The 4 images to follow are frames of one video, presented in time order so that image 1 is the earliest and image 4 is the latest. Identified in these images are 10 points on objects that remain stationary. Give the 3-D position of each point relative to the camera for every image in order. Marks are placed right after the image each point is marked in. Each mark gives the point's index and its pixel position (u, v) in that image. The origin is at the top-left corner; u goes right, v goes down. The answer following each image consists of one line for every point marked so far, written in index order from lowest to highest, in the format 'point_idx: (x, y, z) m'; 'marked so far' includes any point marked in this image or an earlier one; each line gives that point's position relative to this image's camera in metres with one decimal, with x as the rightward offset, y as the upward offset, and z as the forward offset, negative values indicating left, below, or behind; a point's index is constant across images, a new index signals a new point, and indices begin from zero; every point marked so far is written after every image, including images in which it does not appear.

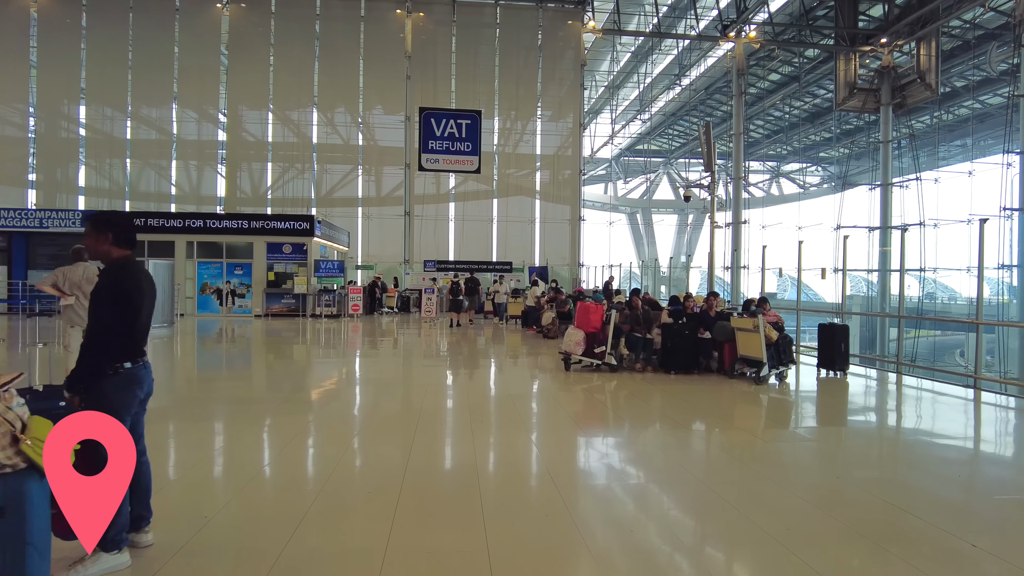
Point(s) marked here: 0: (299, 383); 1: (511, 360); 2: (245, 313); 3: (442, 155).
0: (-3.2, -1.4, +8.3) m
1: (0.0, -1.2, +9.1) m
2: (-8.3, -0.8, +16.4) m
3: (-1.2, +2.2, +9.2) m
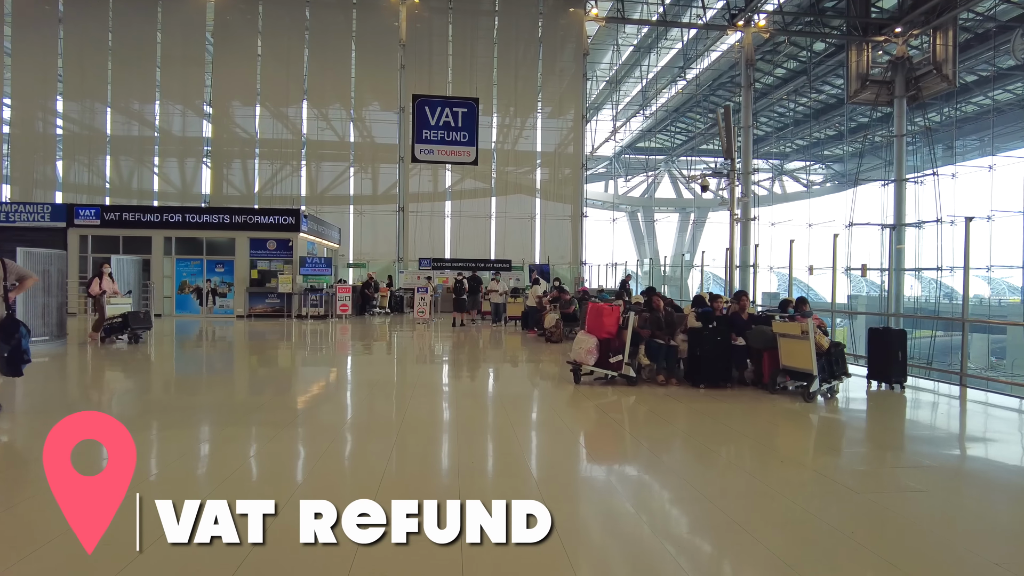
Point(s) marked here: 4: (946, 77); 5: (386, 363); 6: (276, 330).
0: (-3.2, -1.4, +7.7) m
1: (0.0, -1.2, +8.6) m
2: (-8.3, -0.7, +15.8) m
3: (-1.2, +2.2, +8.6) m
4: (+10.3, +5.0, +13.2) m
5: (-2.1, -1.2, +9.2) m
6: (-5.1, -0.9, +11.8) m
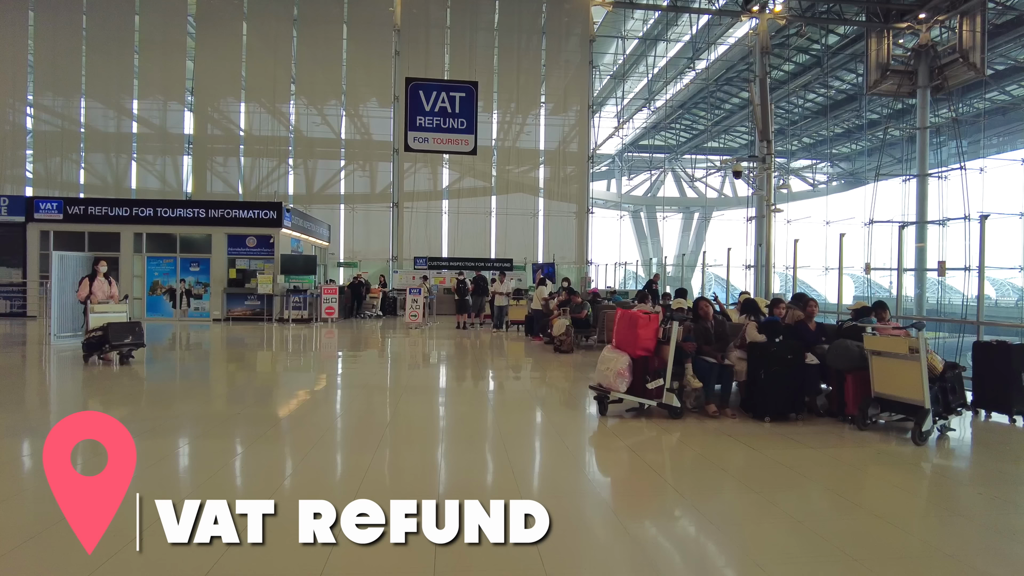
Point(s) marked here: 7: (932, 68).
0: (-3.1, -1.4, +6.9) m
1: (0.0, -1.2, +7.8) m
2: (-8.3, -0.7, +15.1) m
3: (-1.1, +2.2, +7.8) m
4: (+10.4, +5.0, +12.4) m
5: (-2.1, -1.2, +8.5) m
6: (-5.0, -0.9, +11.0) m
7: (+10.2, +5.3, +13.5) m
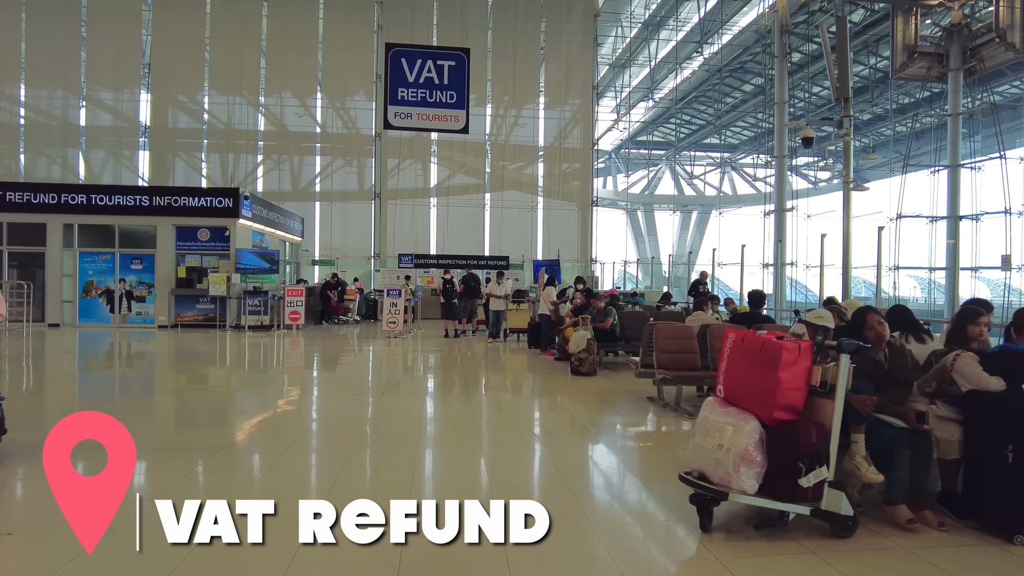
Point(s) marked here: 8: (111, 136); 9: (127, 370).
0: (-3.1, -1.4, +5.7) m
1: (0.0, -1.2, +6.6) m
2: (-8.4, -0.8, +13.8) m
3: (-1.1, +2.2, +6.6) m
4: (+10.3, +5.0, +11.4) m
5: (-2.1, -1.3, +7.2) m
6: (-5.1, -0.9, +9.8) m
7: (+10.1, +5.3, +12.4) m
8: (-13.4, +5.5, +19.6) m
9: (-4.9, -1.1, +7.2) m
